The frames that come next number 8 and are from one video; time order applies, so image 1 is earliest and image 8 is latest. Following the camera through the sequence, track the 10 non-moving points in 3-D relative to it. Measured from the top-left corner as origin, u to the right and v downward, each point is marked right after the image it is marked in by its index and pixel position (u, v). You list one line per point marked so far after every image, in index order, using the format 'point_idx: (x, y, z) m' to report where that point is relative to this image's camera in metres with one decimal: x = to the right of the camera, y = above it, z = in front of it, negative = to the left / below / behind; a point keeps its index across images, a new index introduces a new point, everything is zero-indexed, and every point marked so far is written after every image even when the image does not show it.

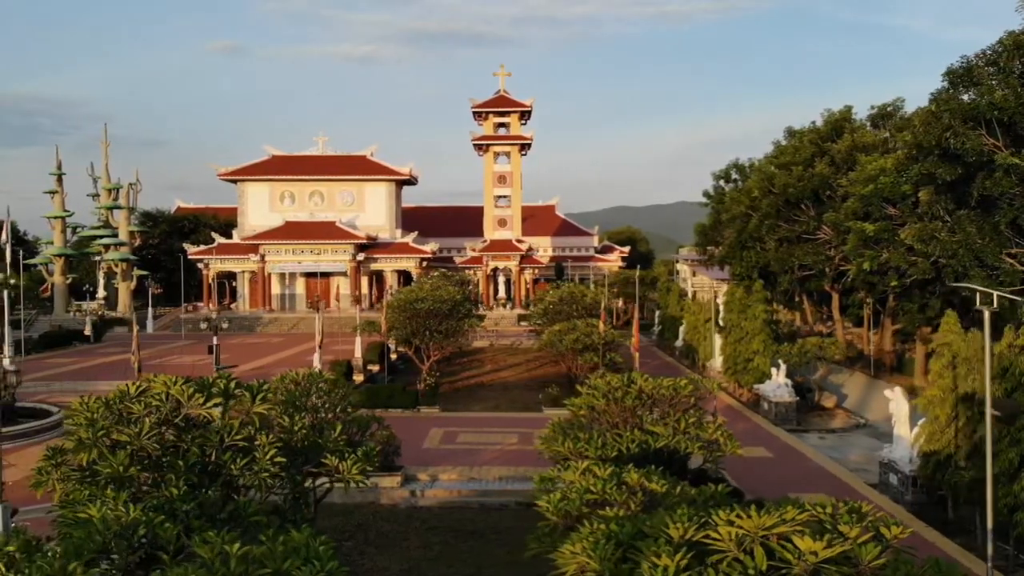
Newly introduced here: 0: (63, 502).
0: (-3.9, -1.9, +7.0) m
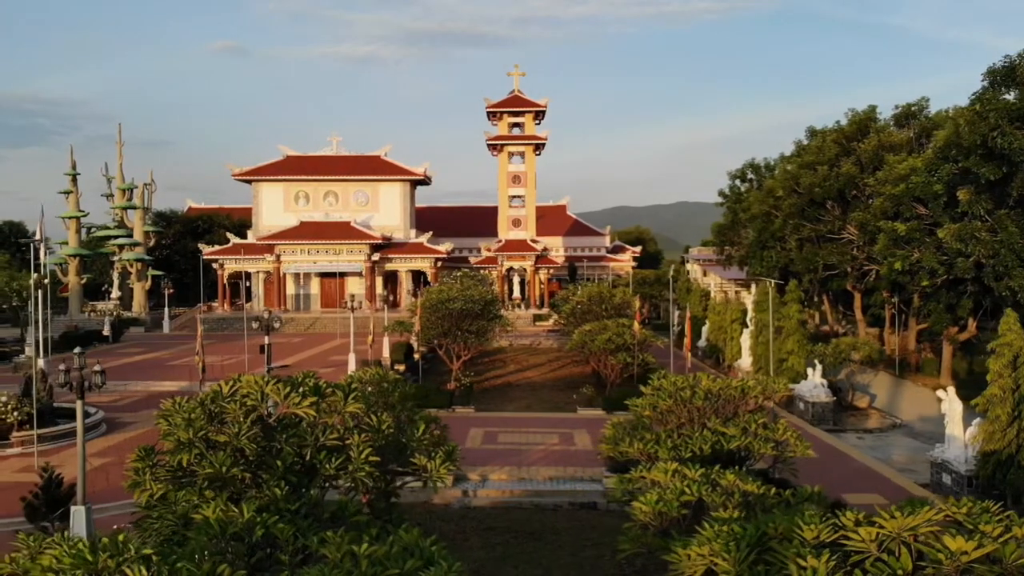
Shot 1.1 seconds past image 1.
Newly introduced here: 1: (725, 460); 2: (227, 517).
0: (-3.0, -1.9, +6.9) m
1: (+2.7, -2.2, +10.1) m
2: (-2.2, -1.8, +6.2) m
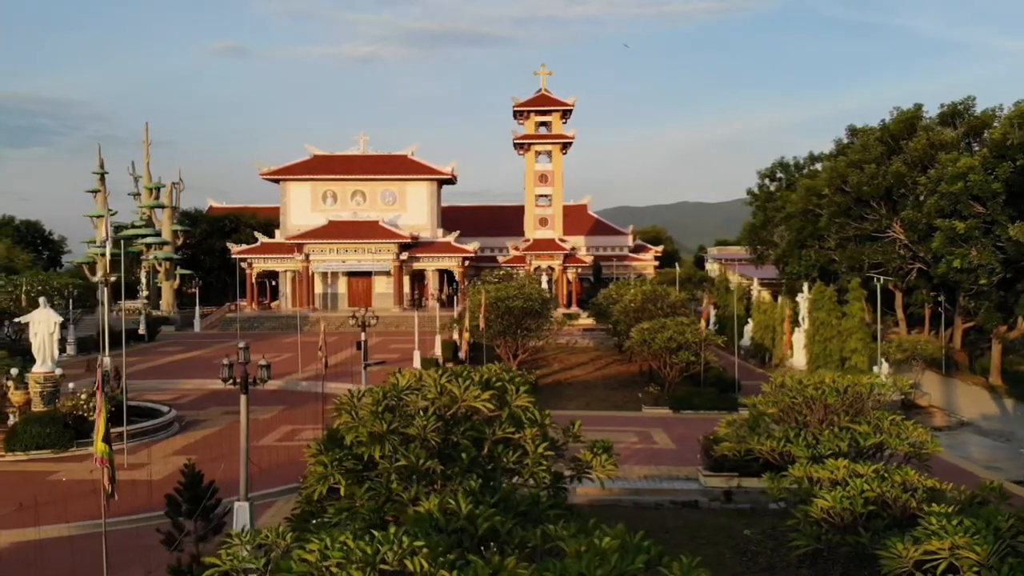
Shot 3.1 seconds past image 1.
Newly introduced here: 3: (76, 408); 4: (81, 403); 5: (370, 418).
0: (-1.4, -1.8, +6.9) m
1: (+4.4, -2.1, +10.1) m
2: (-0.5, -1.7, +6.2) m
3: (-8.8, -2.4, +16.3) m
4: (-8.7, -2.3, +16.3) m
5: (-1.3, -1.2, +7.3) m
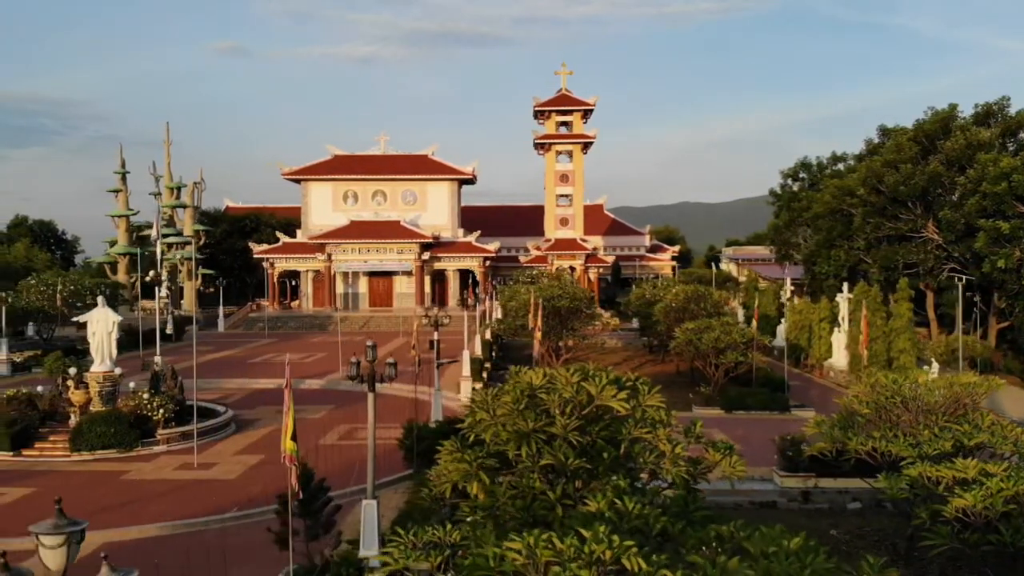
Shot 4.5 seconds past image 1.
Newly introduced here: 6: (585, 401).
0: (-0.1, -1.8, +6.8) m
1: (+5.7, -2.1, +10.1) m
2: (+0.7, -1.7, +6.1) m
3: (-7.6, -2.4, +16.3) m
4: (-7.4, -2.3, +16.3) m
5: (0.0, -1.2, +7.3) m
6: (+0.7, -1.1, +7.5) m
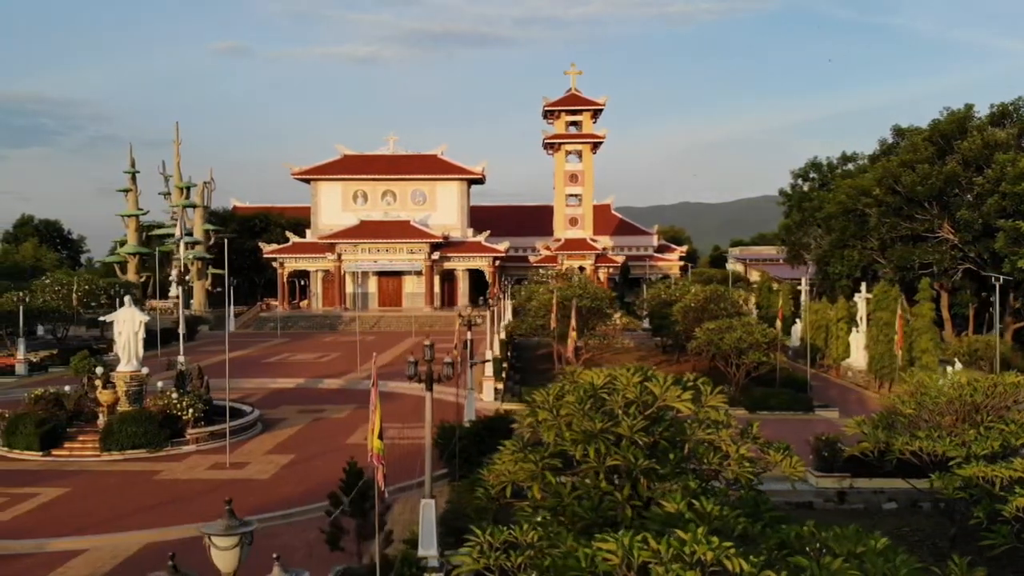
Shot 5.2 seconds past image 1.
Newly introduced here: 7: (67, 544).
0: (+0.5, -1.8, +6.8) m
1: (+6.3, -2.1, +10.0) m
2: (+1.3, -1.7, +6.1) m
3: (-7.0, -2.4, +16.2) m
4: (-6.9, -2.3, +16.2) m
5: (+0.6, -1.2, +7.3) m
6: (+1.3, -1.1, +7.5) m
7: (-6.1, -3.5, +11.0) m
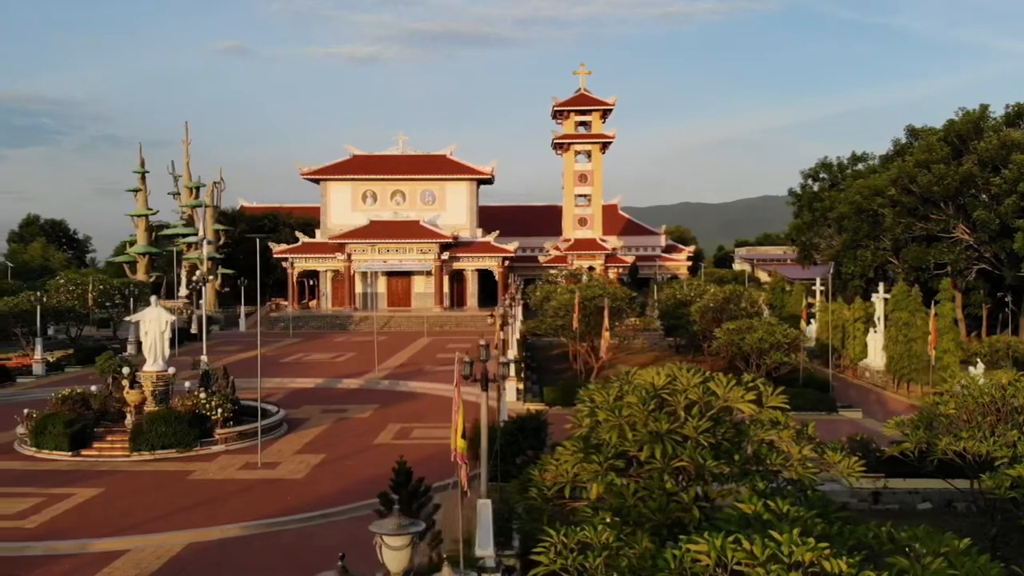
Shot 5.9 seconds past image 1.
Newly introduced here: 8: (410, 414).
0: (+1.1, -1.8, +6.8) m
1: (+6.9, -2.1, +10.0) m
2: (+1.9, -1.7, +6.1) m
3: (-6.4, -2.4, +16.2) m
4: (-6.3, -2.3, +16.2) m
5: (+1.1, -1.2, +7.3) m
6: (+1.9, -1.1, +7.5) m
7: (-5.5, -3.5, +11.0) m
8: (-2.5, -3.1, +19.8) m
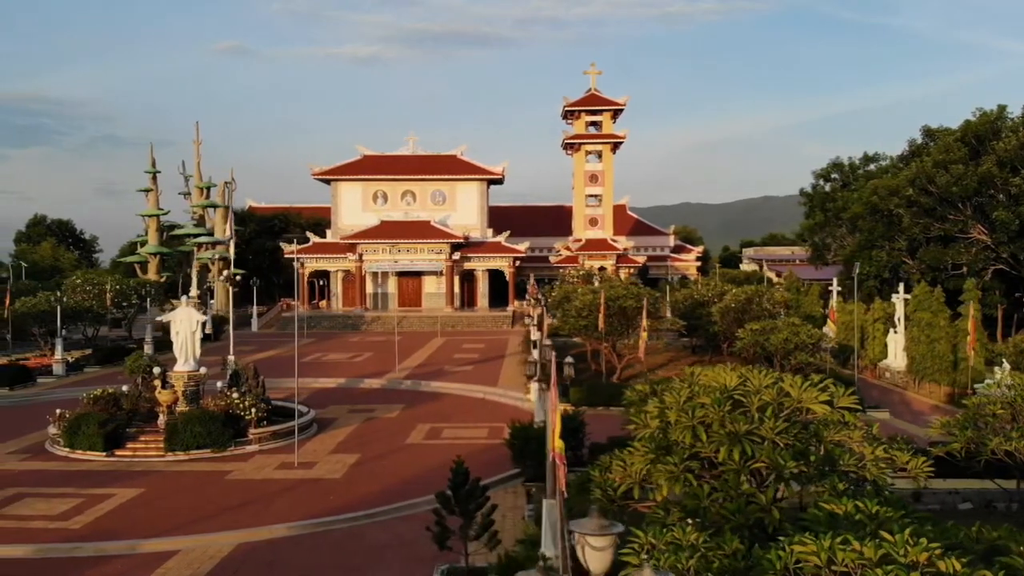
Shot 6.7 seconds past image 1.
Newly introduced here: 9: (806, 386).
0: (+1.8, -1.8, +6.8) m
1: (+7.5, -2.1, +10.0) m
2: (+2.6, -1.7, +6.1) m
3: (-5.7, -2.4, +16.2) m
4: (-5.6, -2.3, +16.2) m
5: (+1.8, -1.2, +7.3) m
6: (+2.5, -1.1, +7.5) m
7: (-4.8, -3.5, +11.0) m
8: (-1.8, -3.1, +19.8) m
9: (+2.8, -0.9, +7.6) m
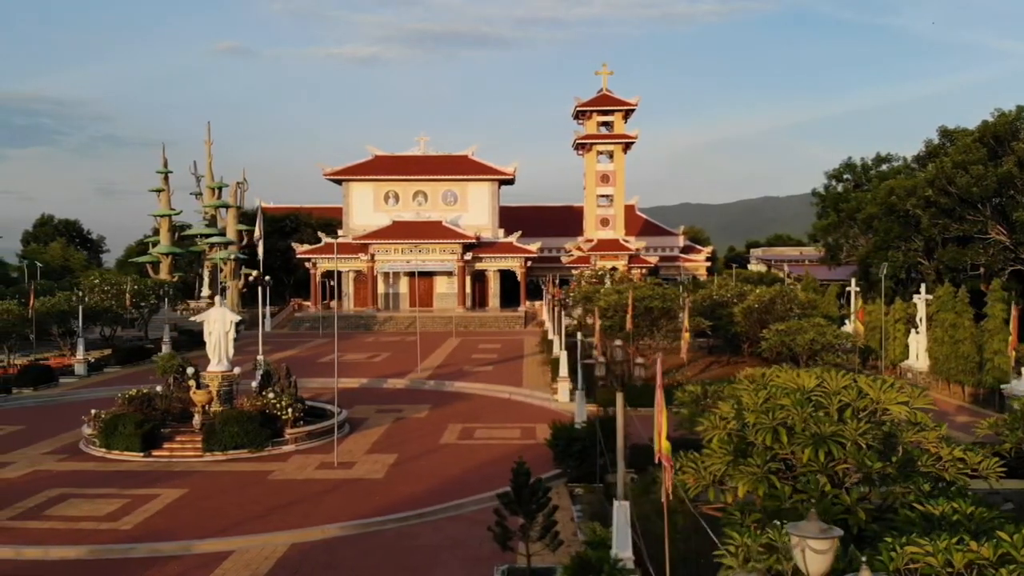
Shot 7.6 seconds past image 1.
0: (+2.5, -1.8, +6.8) m
1: (+8.3, -2.1, +10.1) m
2: (+3.3, -1.7, +6.1) m
3: (-5.0, -2.4, +16.3) m
4: (-4.9, -2.3, +16.3) m
5: (+2.5, -1.2, +7.3) m
6: (+3.3, -1.1, +7.5) m
7: (-4.1, -3.5, +11.0) m
8: (-1.1, -3.1, +19.8) m
9: (+3.5, -0.9, +7.6) m
